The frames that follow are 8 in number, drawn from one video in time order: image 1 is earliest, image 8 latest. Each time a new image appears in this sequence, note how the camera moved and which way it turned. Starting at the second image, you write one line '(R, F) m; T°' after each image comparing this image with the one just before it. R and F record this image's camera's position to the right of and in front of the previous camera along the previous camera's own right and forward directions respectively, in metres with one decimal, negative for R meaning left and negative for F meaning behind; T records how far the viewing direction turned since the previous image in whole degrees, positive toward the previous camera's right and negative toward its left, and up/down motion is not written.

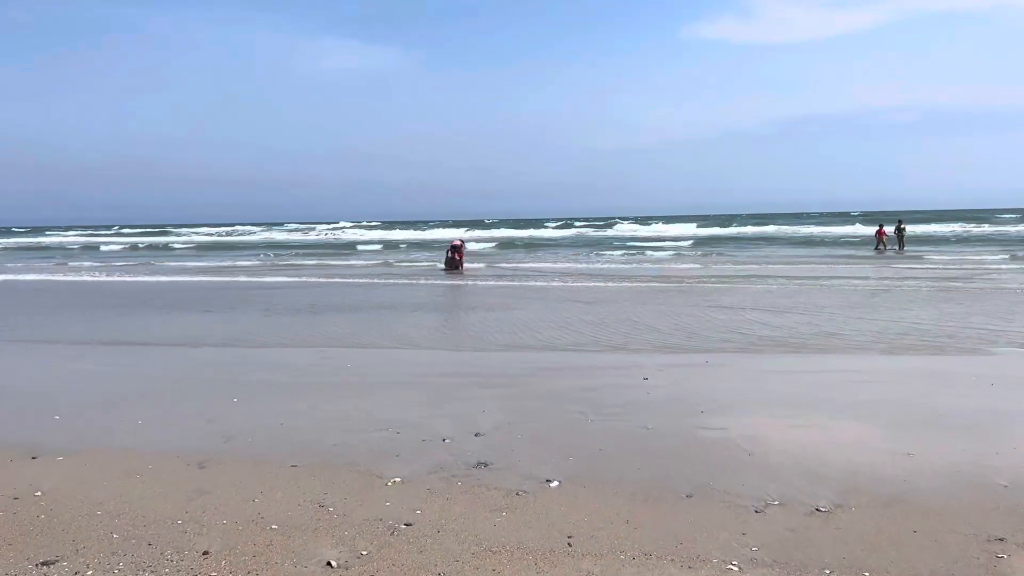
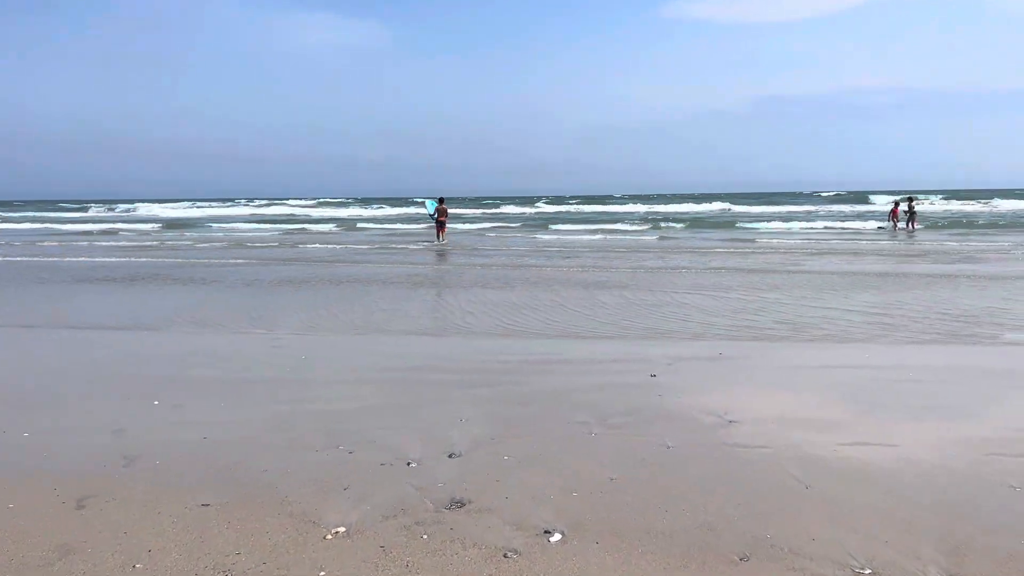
(0.0, +1.1) m; +1°
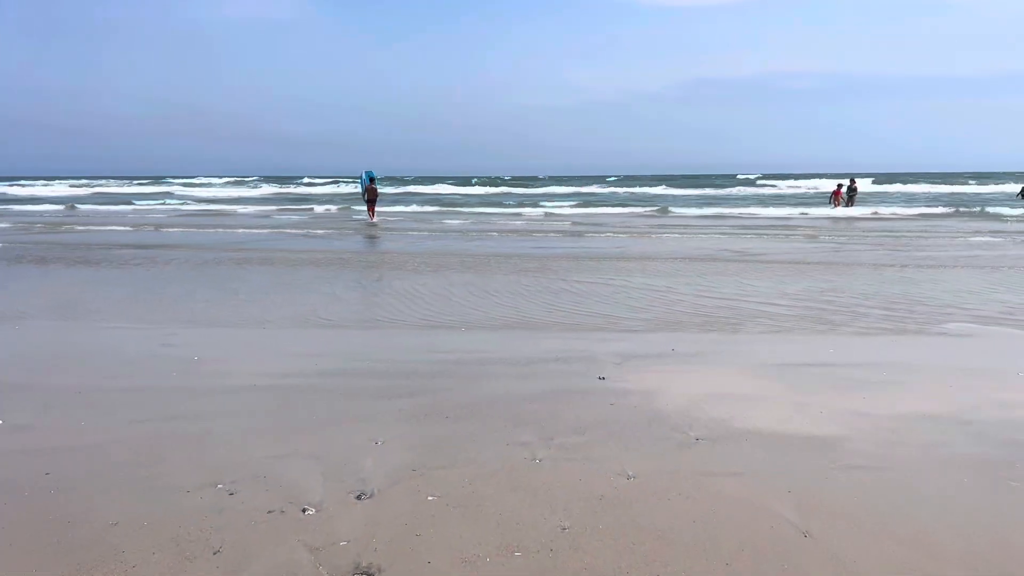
(+0.1, +0.8) m; +4°
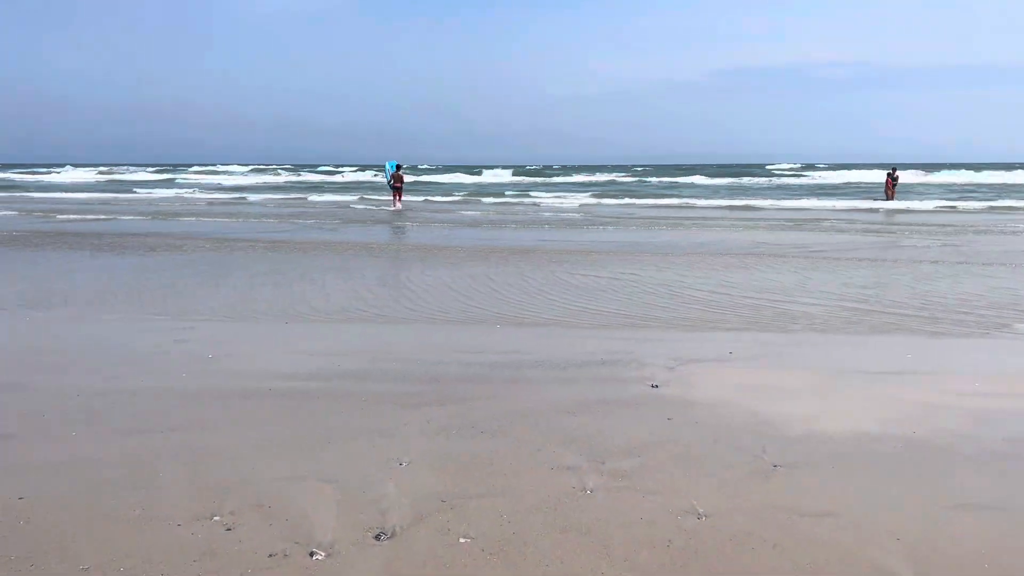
(-0.1, +0.5) m; -2°
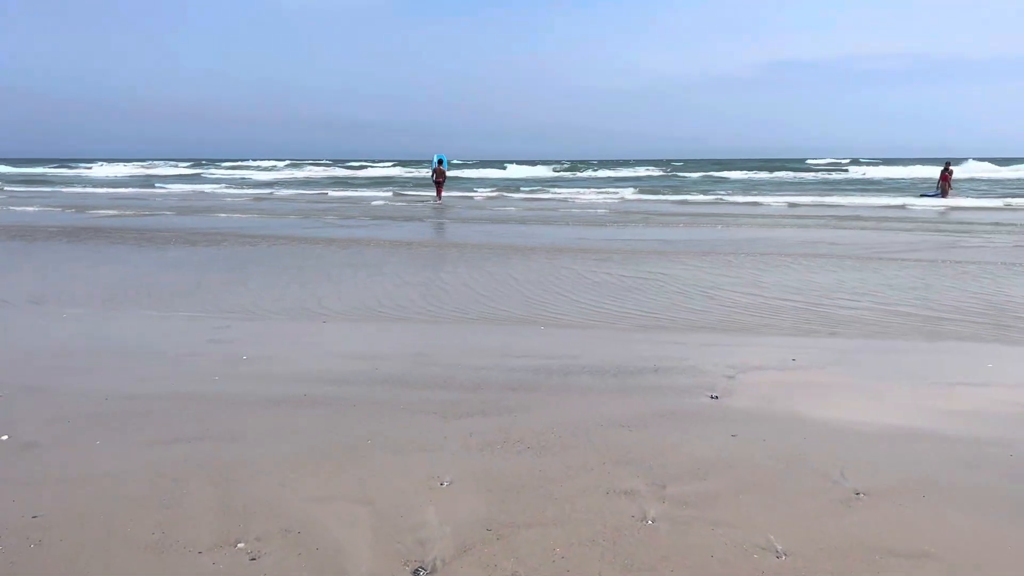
(0.0, +0.3) m; -3°
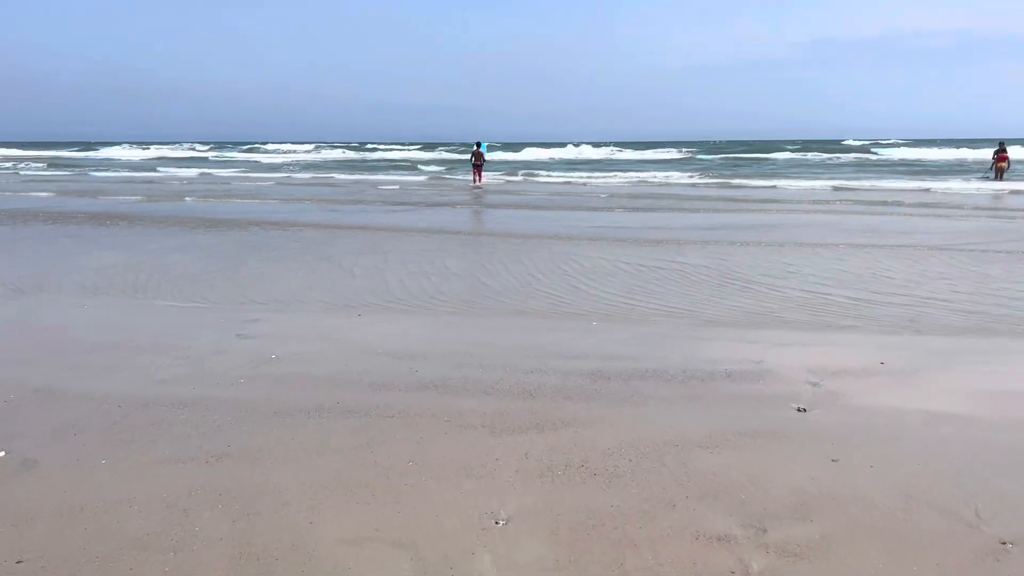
(-0.1, +0.5) m; -2°
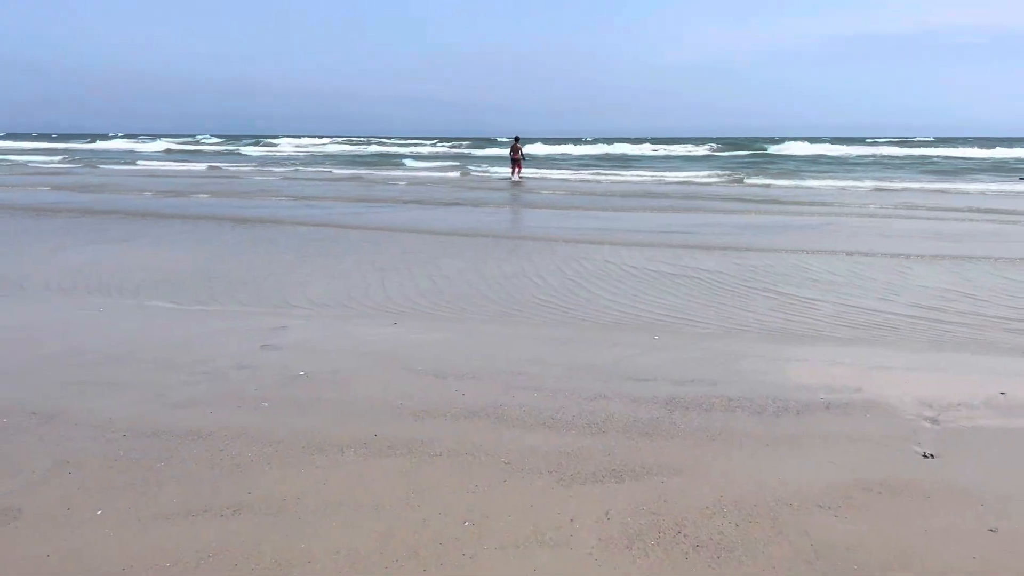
(-0.2, +0.6) m; -2°
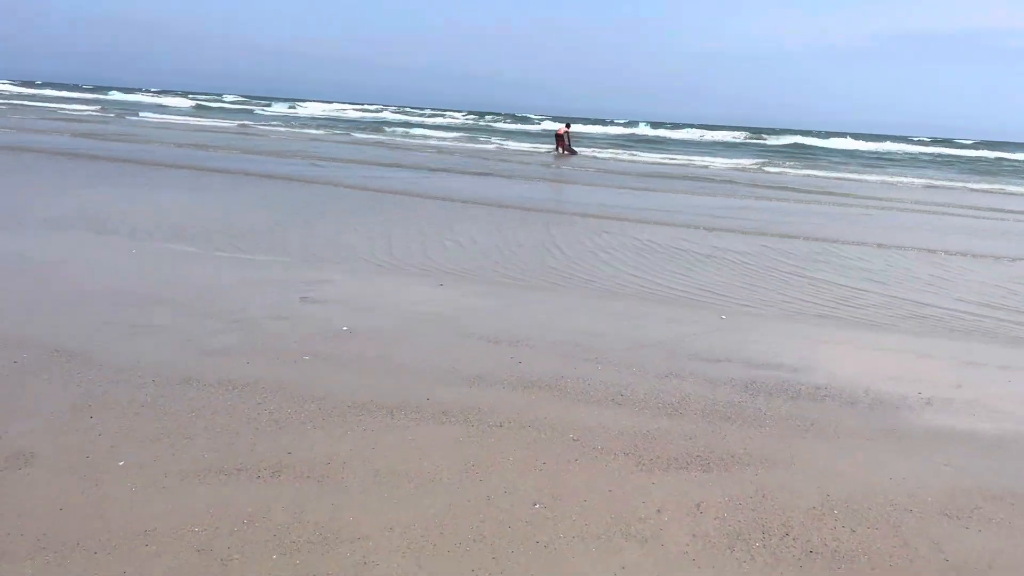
(-0.2, +0.3) m; -1°
